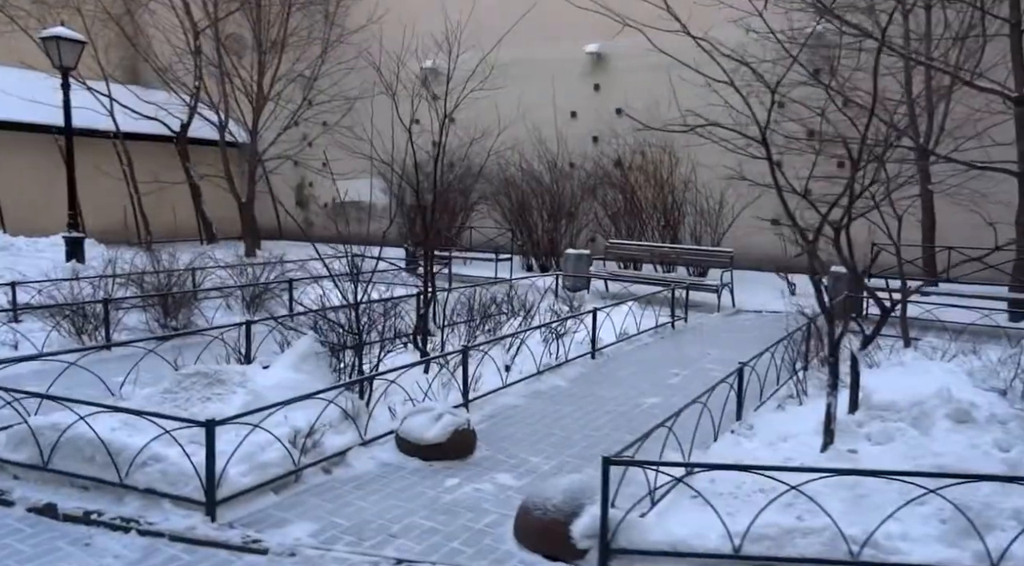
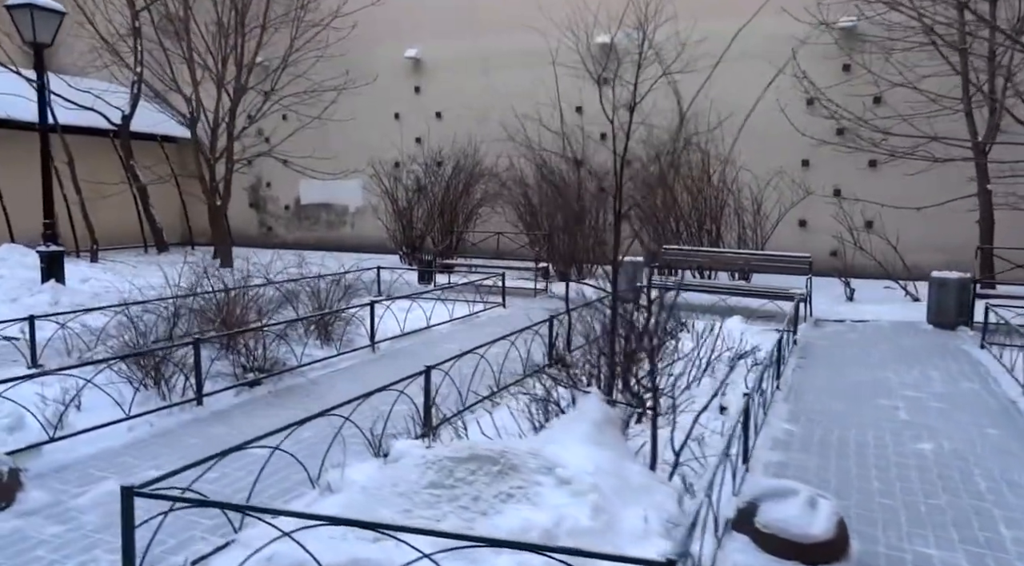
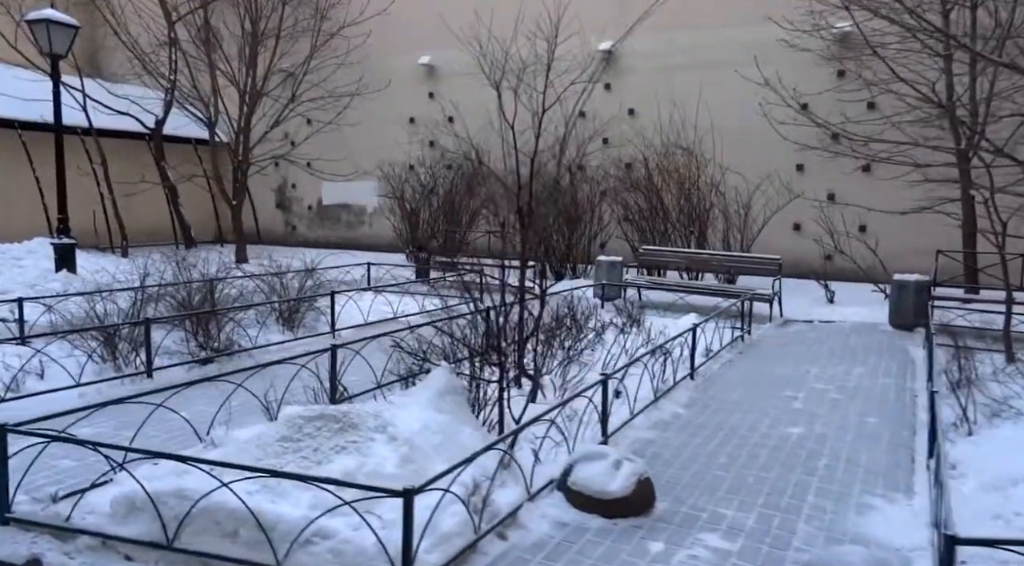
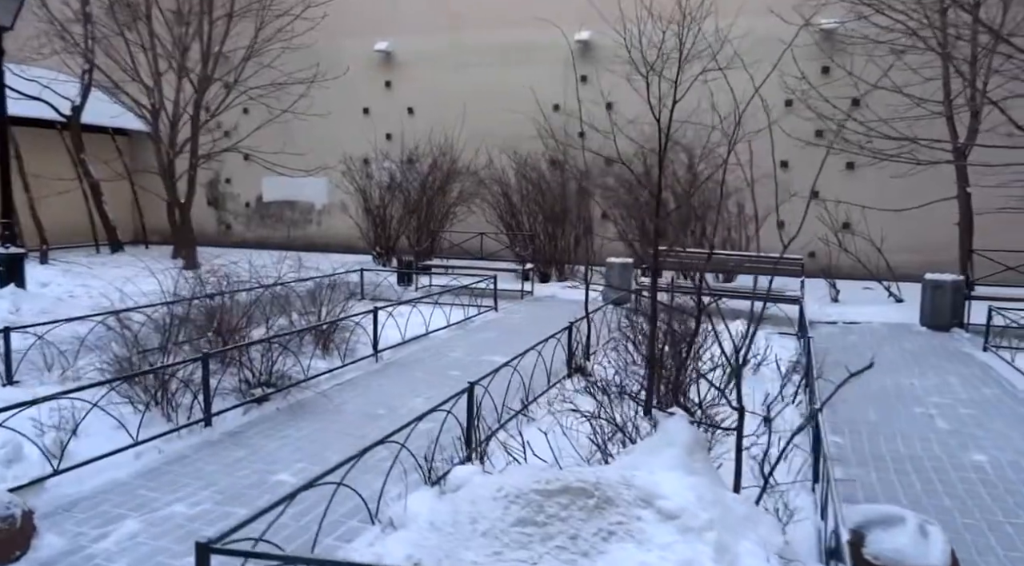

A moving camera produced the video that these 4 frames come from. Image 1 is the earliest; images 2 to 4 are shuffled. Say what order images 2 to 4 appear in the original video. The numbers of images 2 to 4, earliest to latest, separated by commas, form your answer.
3, 2, 4
